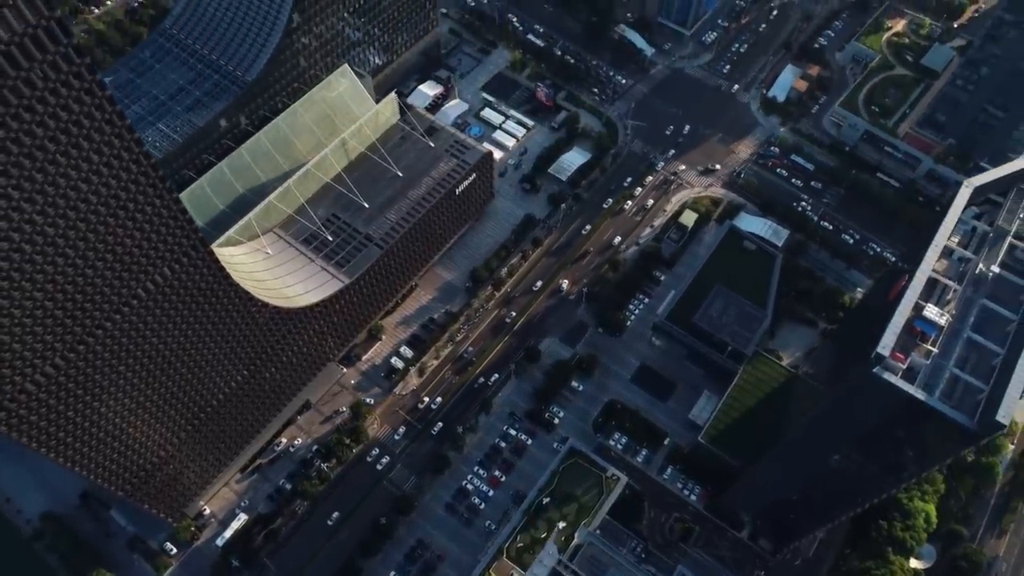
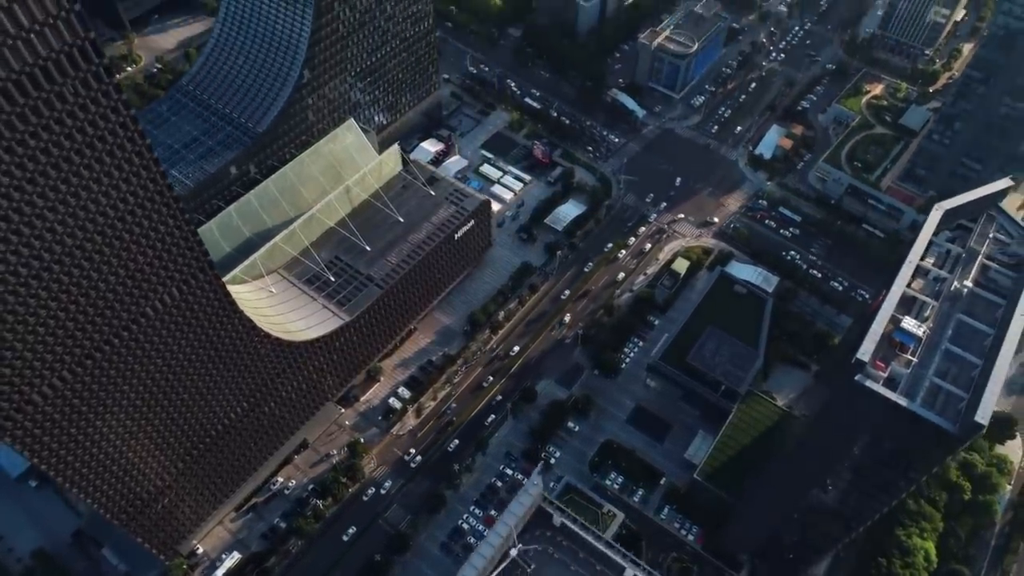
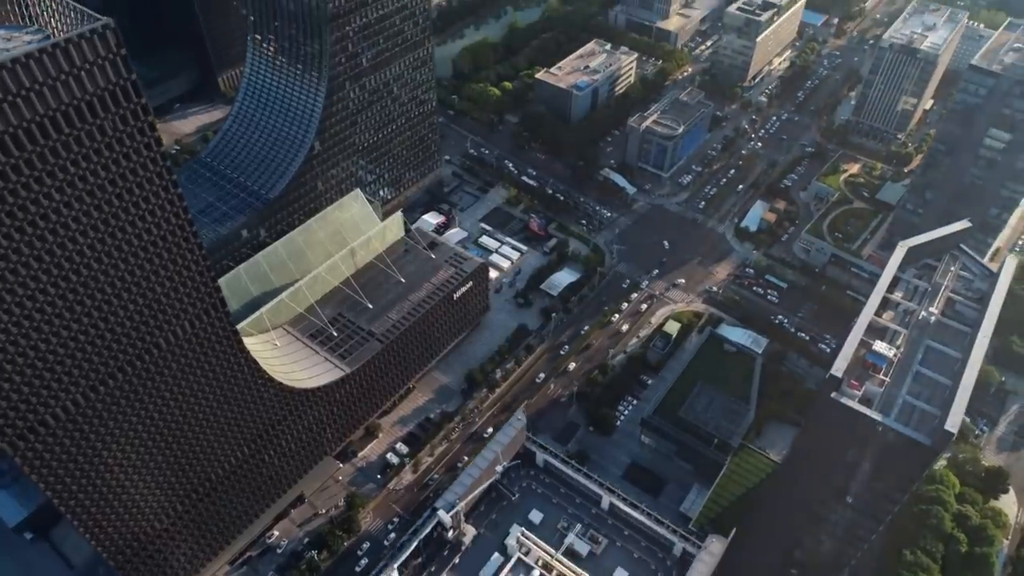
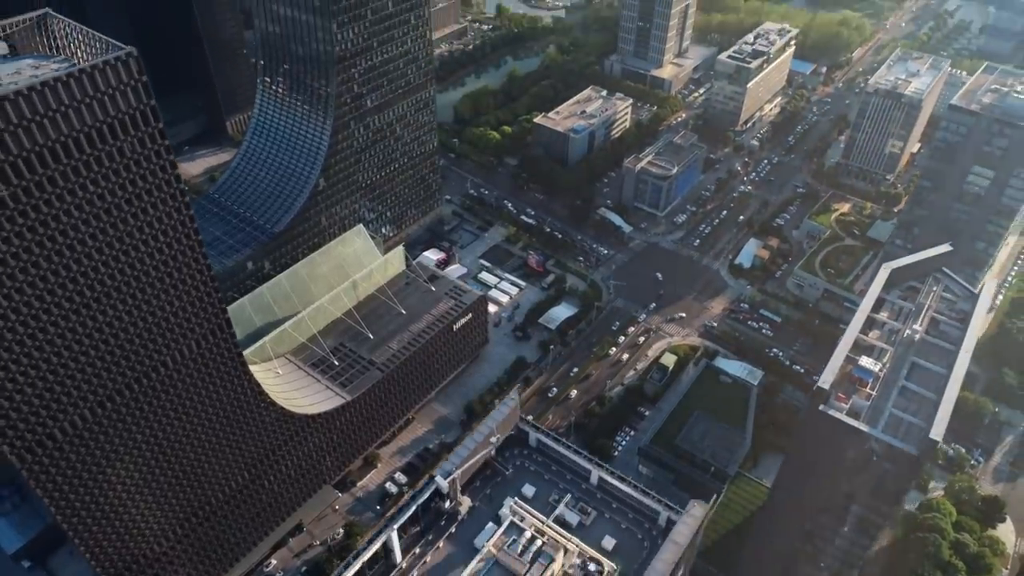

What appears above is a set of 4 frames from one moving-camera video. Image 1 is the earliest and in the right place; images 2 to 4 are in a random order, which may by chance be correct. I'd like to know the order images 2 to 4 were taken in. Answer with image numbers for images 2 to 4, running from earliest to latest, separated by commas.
2, 3, 4
